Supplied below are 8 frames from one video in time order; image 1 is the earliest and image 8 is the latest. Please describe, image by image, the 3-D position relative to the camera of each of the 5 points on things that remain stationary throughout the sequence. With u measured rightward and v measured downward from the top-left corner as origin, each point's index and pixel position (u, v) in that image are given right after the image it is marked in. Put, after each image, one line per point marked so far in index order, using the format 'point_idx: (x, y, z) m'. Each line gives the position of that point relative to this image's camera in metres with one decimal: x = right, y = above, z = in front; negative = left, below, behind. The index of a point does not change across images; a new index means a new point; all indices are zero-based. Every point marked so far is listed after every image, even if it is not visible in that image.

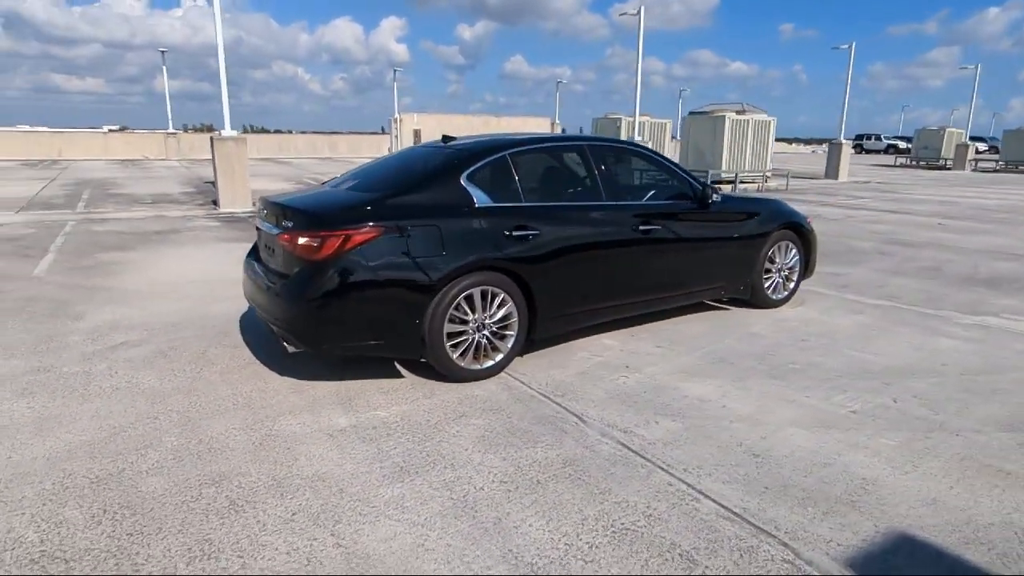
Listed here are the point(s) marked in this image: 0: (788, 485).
0: (+1.4, -1.0, +3.1) m
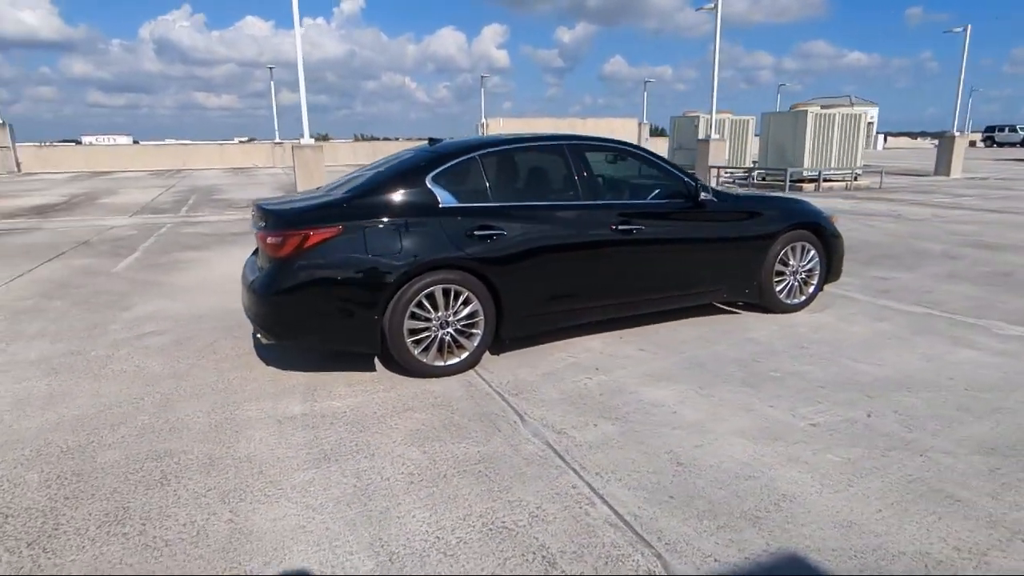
0: (+0.9, -1.0, +2.9) m
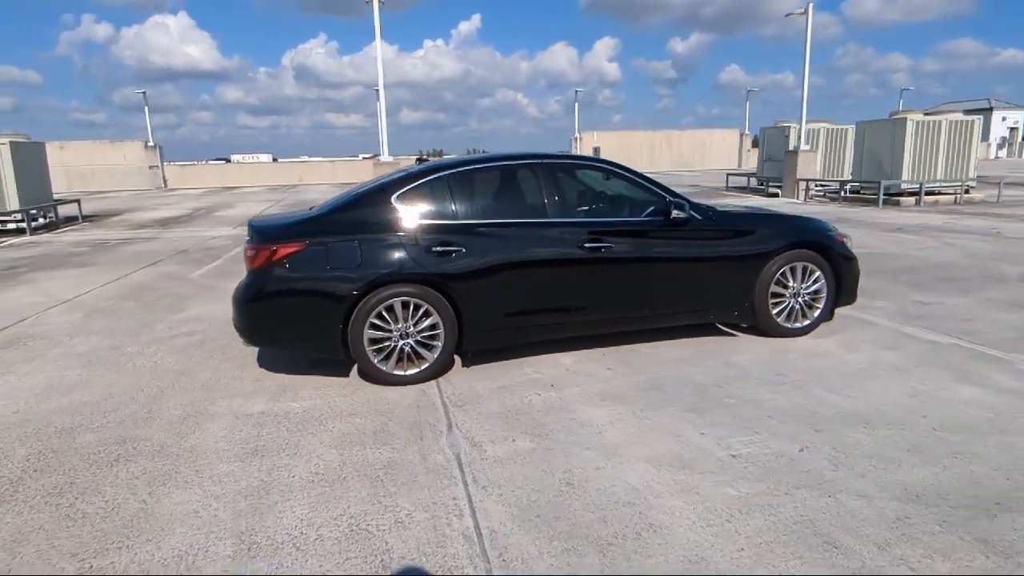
0: (+0.2, -1.1, +2.9) m
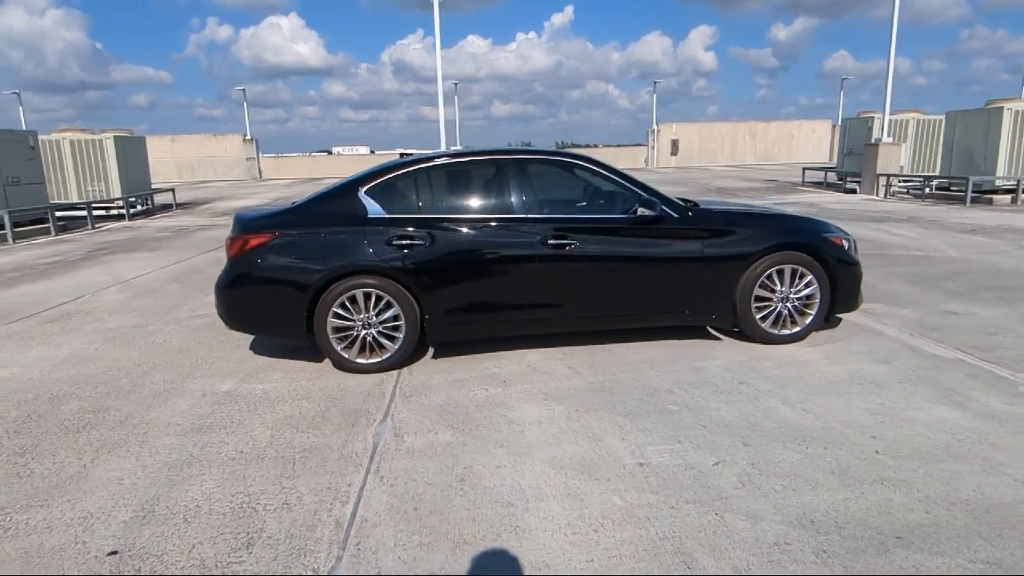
0: (-0.4, -1.1, +2.9) m
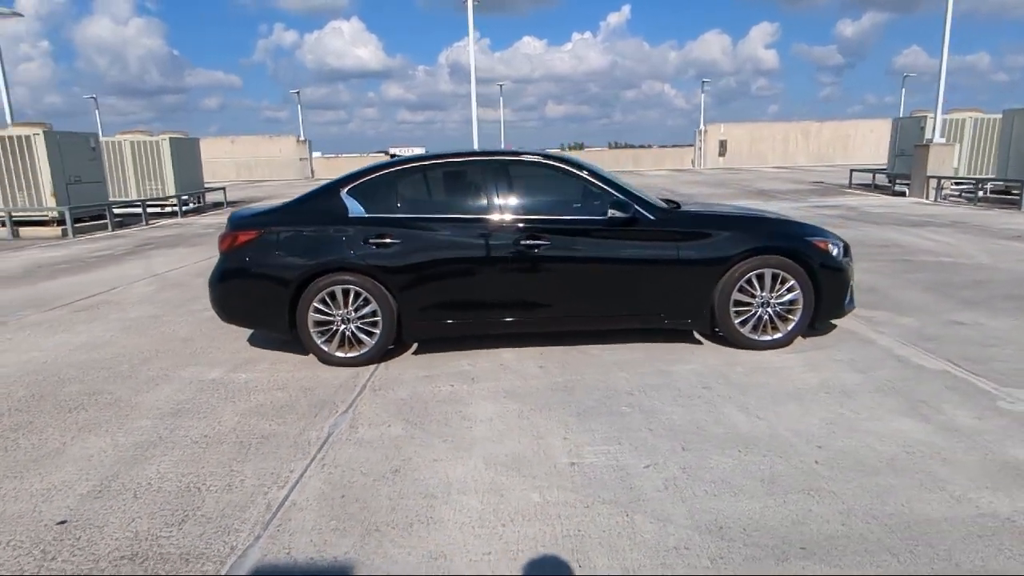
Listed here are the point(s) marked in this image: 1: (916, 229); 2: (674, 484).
0: (-0.8, -1.1, +3.0) m
1: (+7.3, +1.1, +11.0) m
2: (+0.8, -1.0, +3.0) m
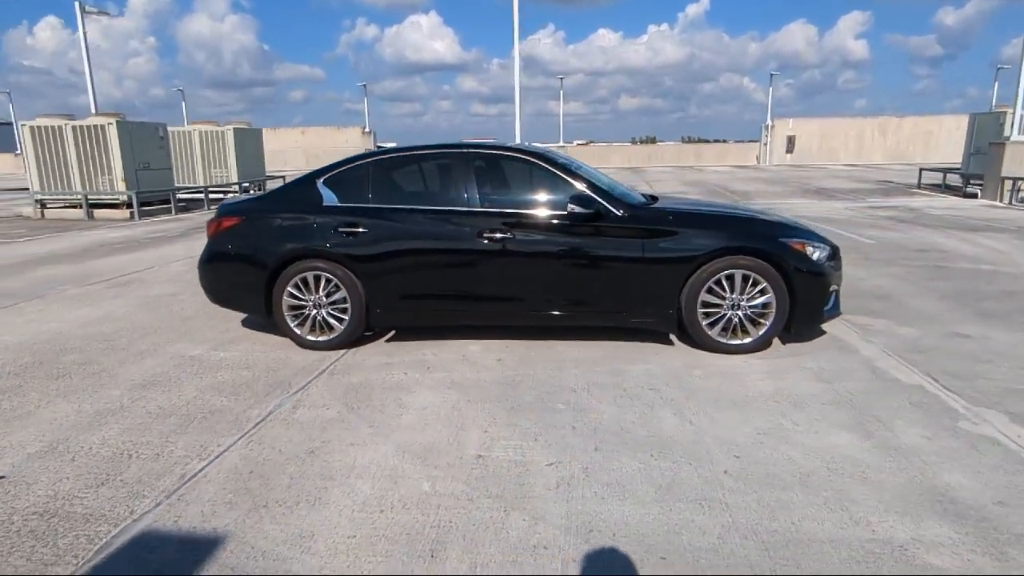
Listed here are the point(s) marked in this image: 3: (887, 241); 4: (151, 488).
0: (-1.3, -1.0, +3.2) m
1: (+7.6, +0.9, +10.1) m
2: (+0.3, -1.0, +3.0) m
3: (+5.8, +0.7, +9.5) m
4: (-1.8, -1.0, +3.1) m
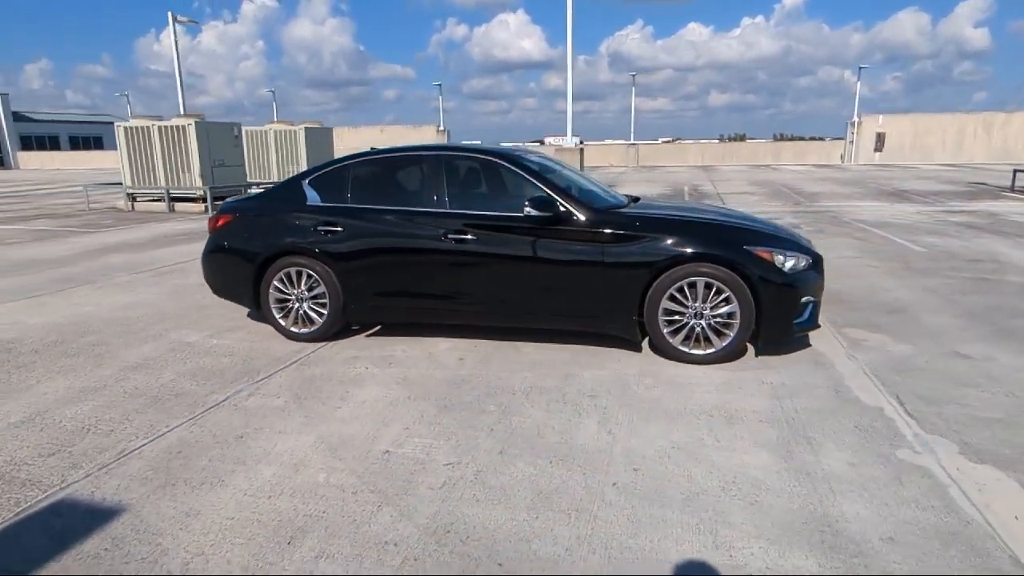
0: (-1.8, -0.9, +3.4) m
1: (+8.0, +0.7, +9.1) m
2: (-0.3, -1.0, +3.0) m
3: (+6.1, +0.6, +8.7) m
4: (-2.4, -1.0, +3.4) m
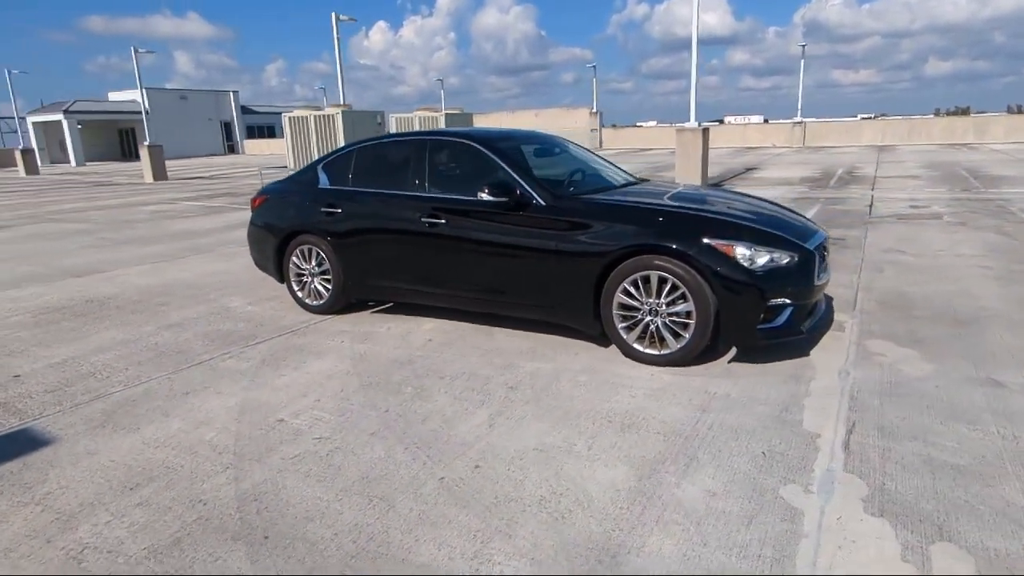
0: (-2.4, -0.8, +3.9) m
1: (+8.6, +0.5, +6.7) m
2: (-1.1, -0.9, +3.1) m
3: (+6.7, +0.4, +6.9) m
4: (-3.0, -0.8, +4.1) m
